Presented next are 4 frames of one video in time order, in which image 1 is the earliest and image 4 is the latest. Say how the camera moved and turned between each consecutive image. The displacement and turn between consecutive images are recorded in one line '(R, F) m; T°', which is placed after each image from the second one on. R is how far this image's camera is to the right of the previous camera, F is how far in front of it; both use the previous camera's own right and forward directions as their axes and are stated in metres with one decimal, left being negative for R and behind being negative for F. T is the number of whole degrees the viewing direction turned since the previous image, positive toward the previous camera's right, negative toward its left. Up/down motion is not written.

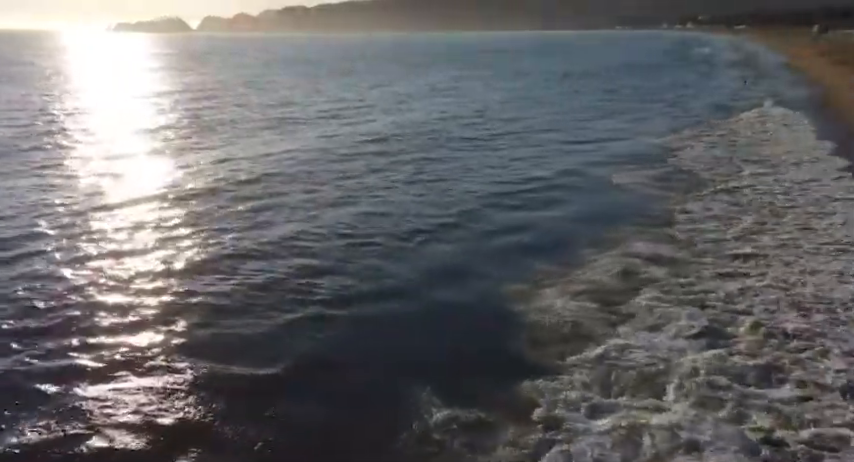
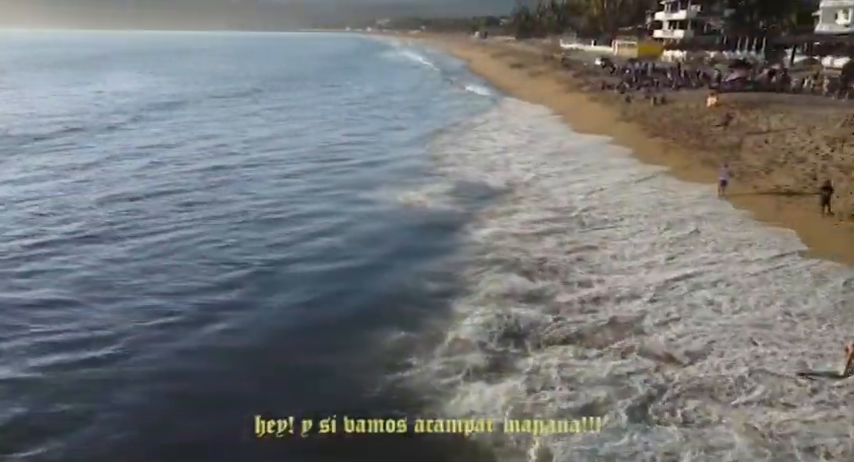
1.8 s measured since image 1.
(-2.0, +4.5) m; +25°
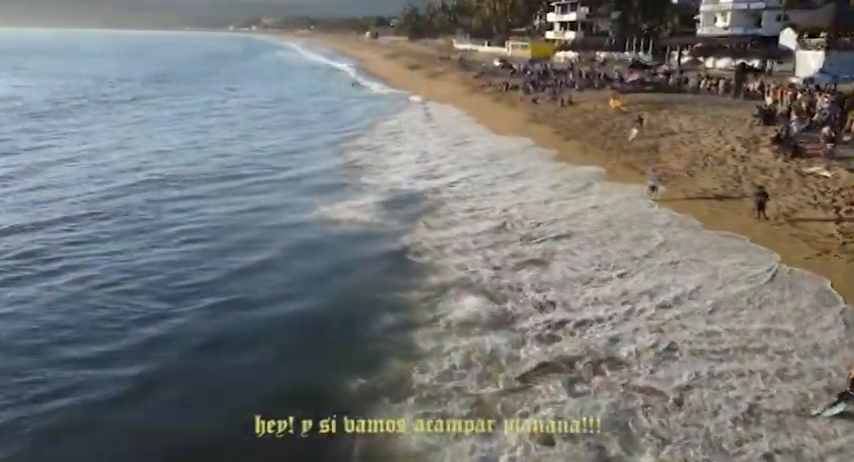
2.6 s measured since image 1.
(-1.0, +1.7) m; +9°
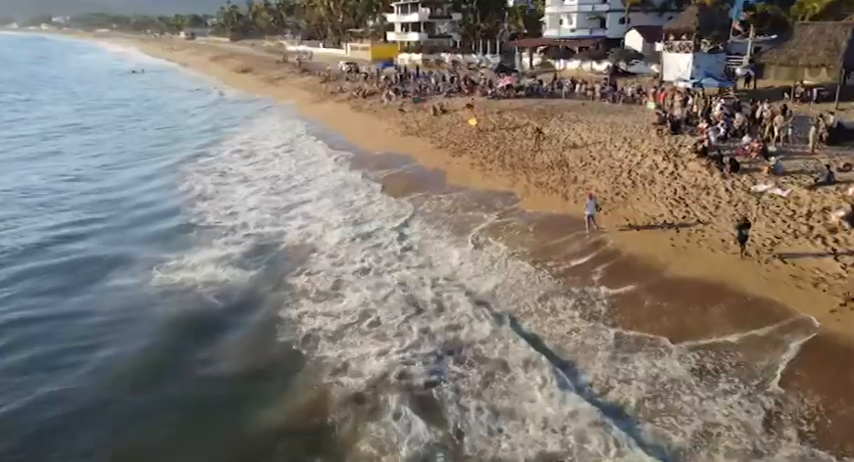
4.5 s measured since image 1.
(-1.6, +5.3) m; +14°
